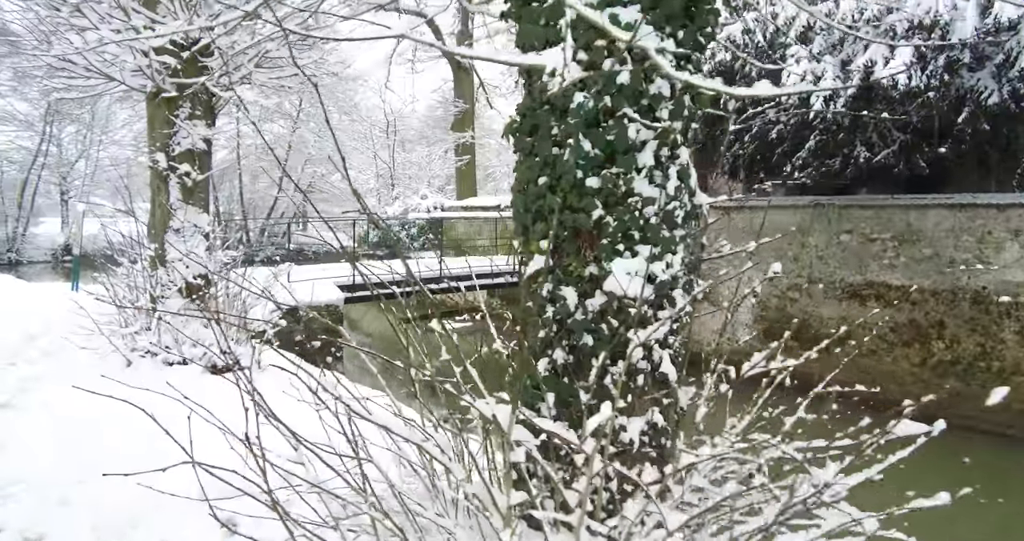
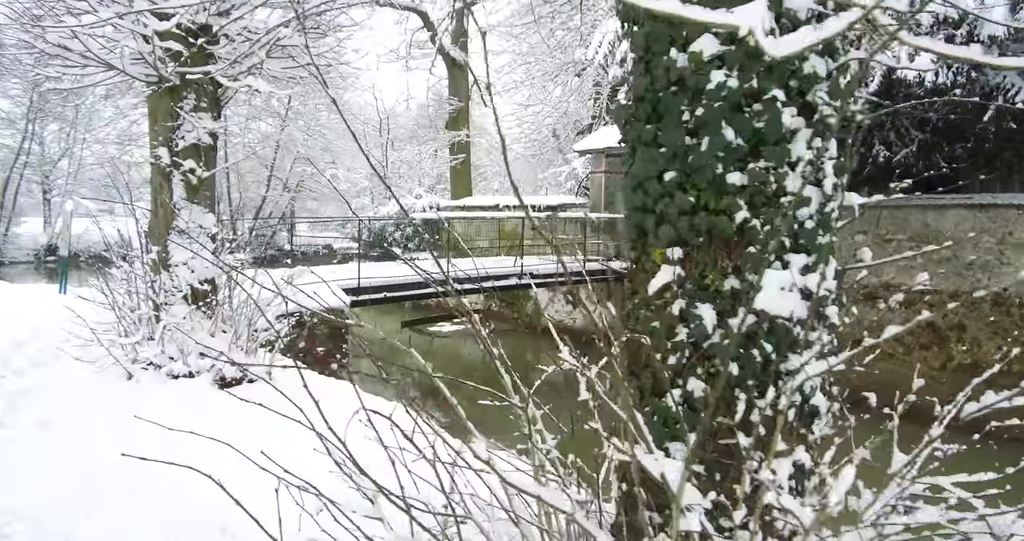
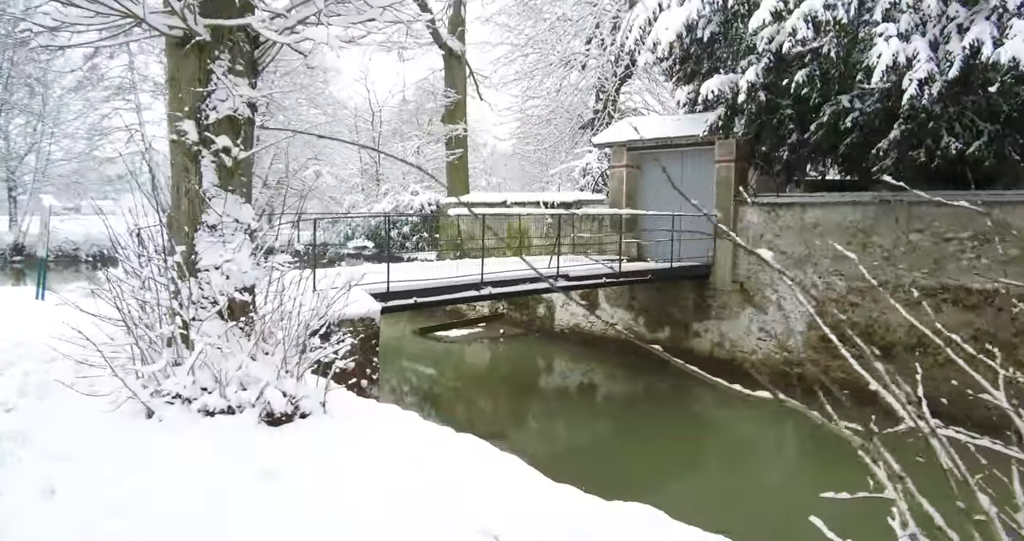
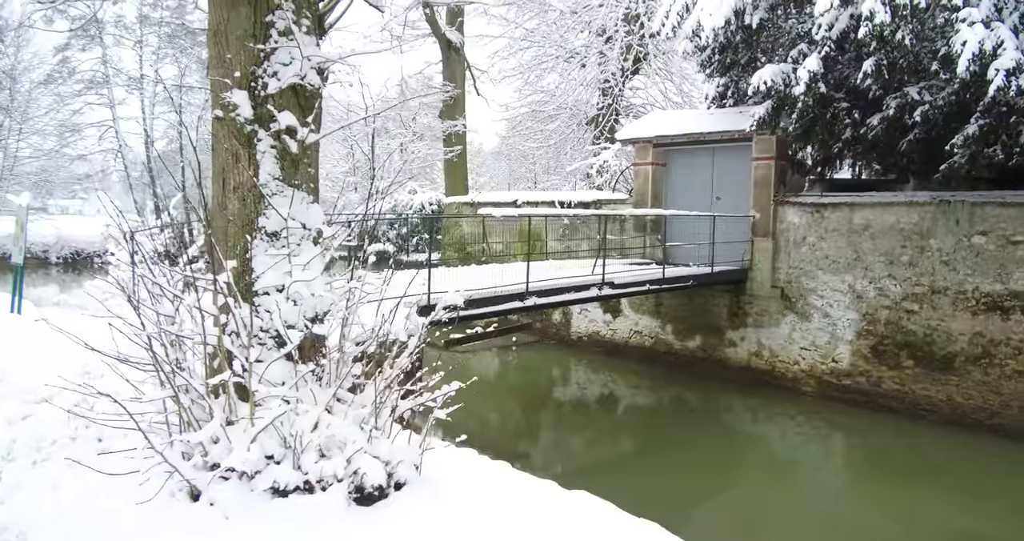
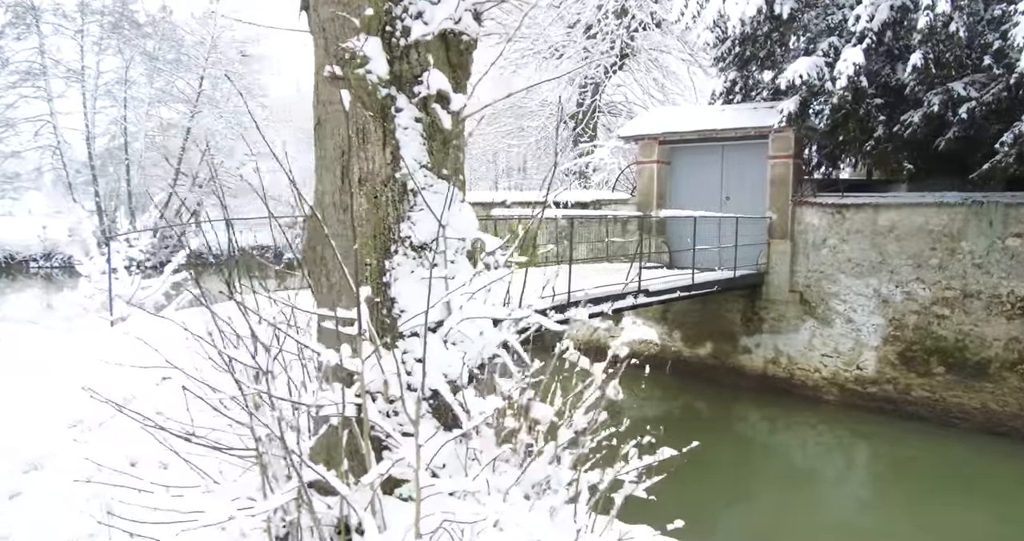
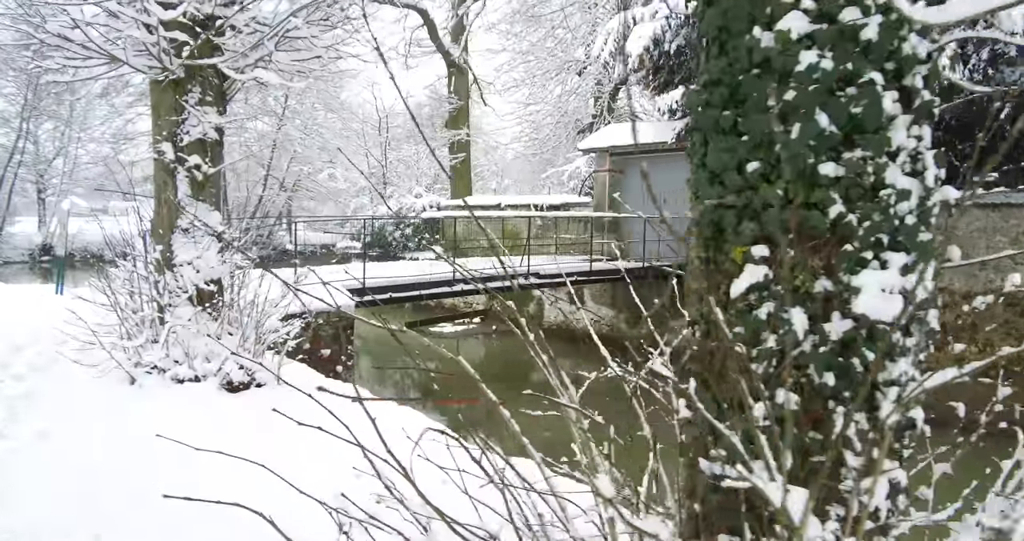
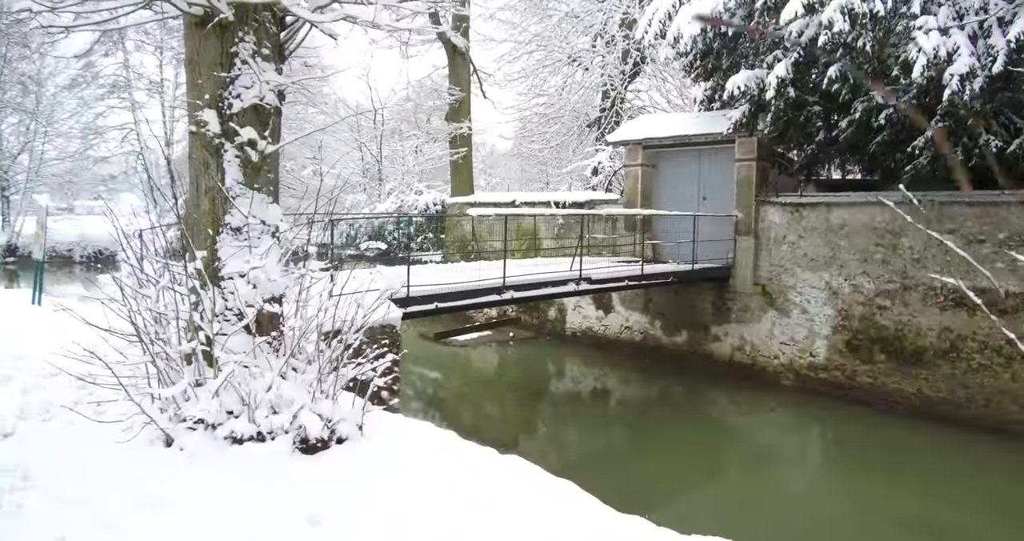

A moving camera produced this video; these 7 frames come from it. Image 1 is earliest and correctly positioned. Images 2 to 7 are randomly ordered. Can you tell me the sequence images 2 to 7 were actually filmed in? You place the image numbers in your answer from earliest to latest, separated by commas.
2, 6, 3, 7, 4, 5
